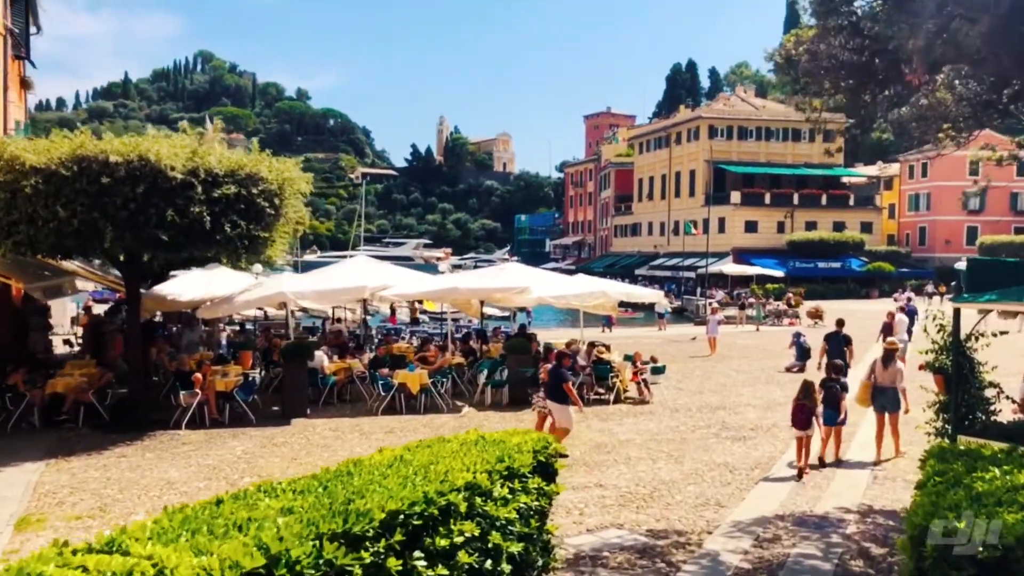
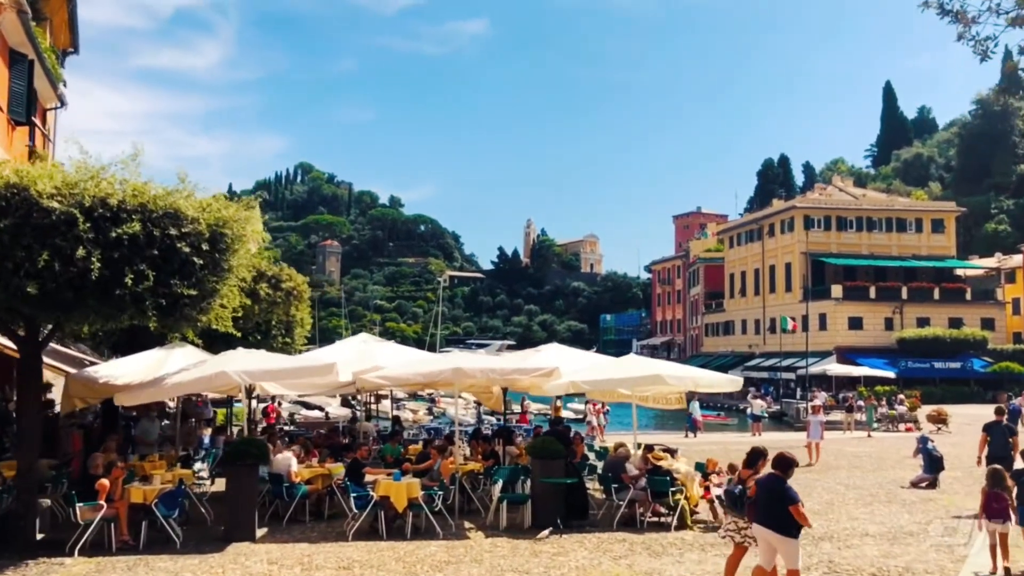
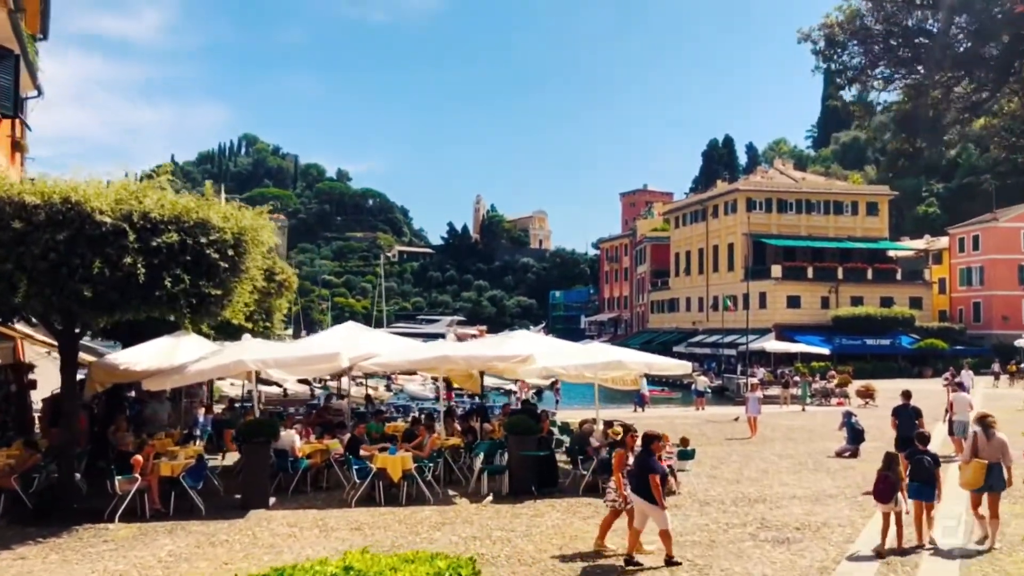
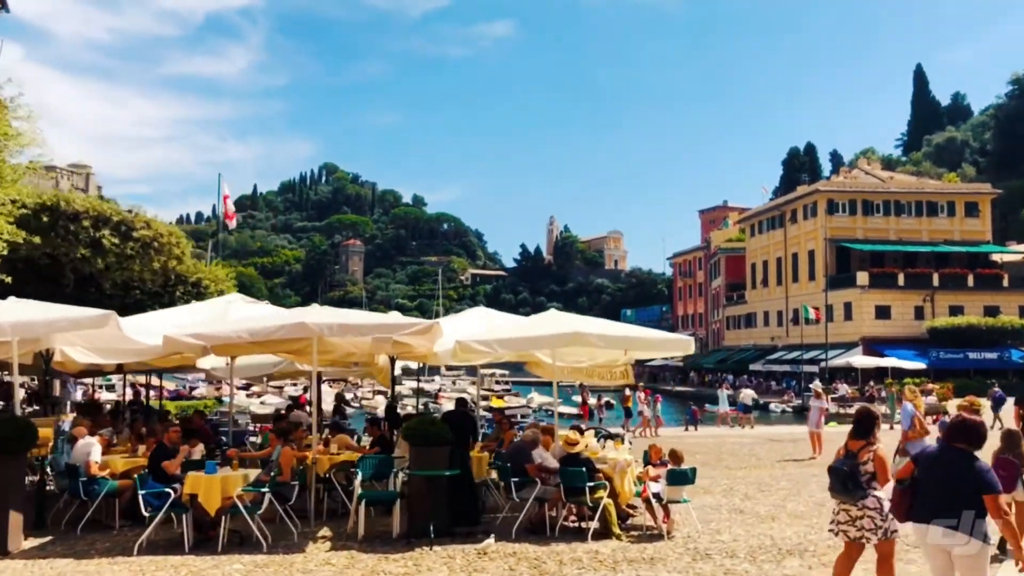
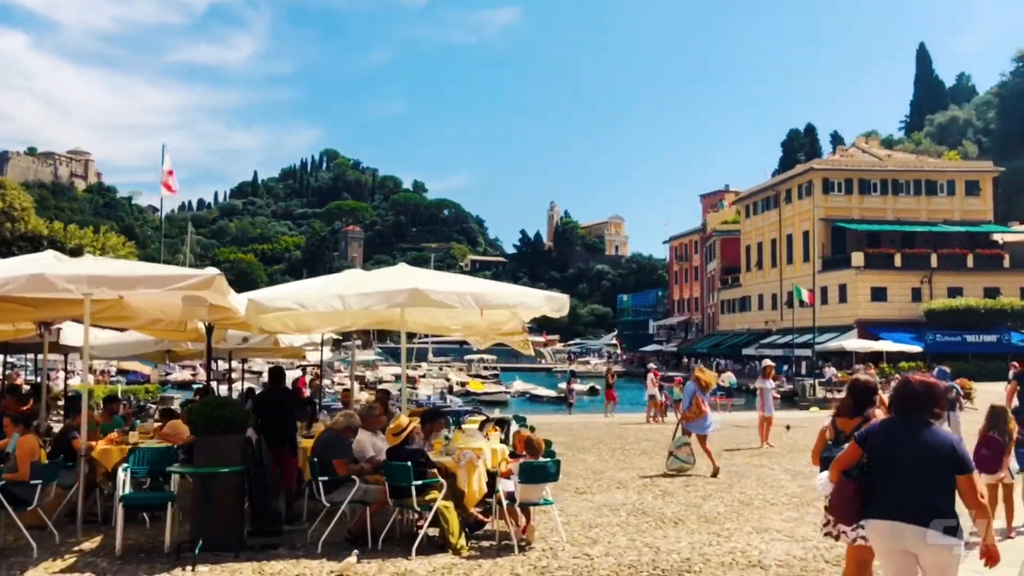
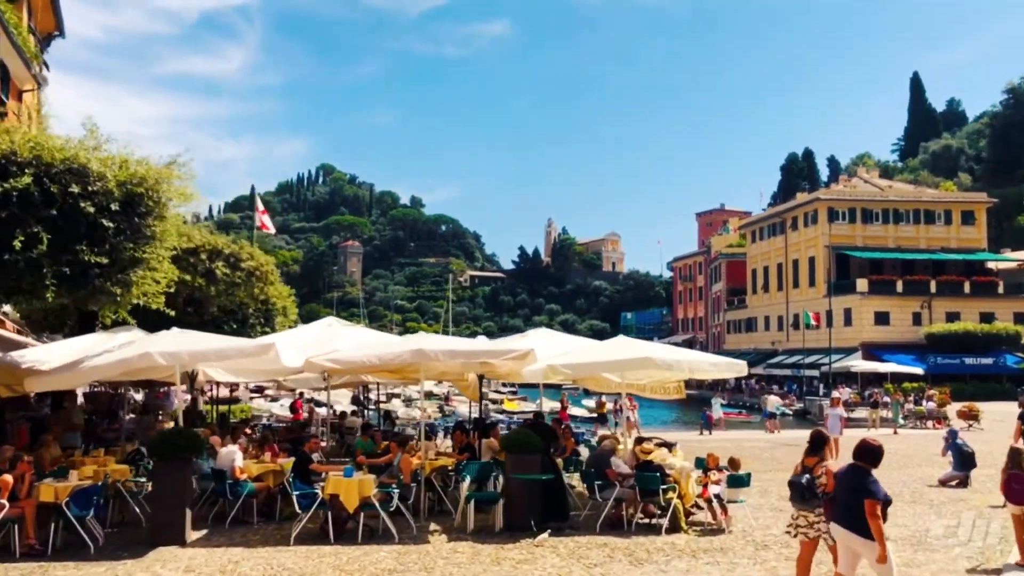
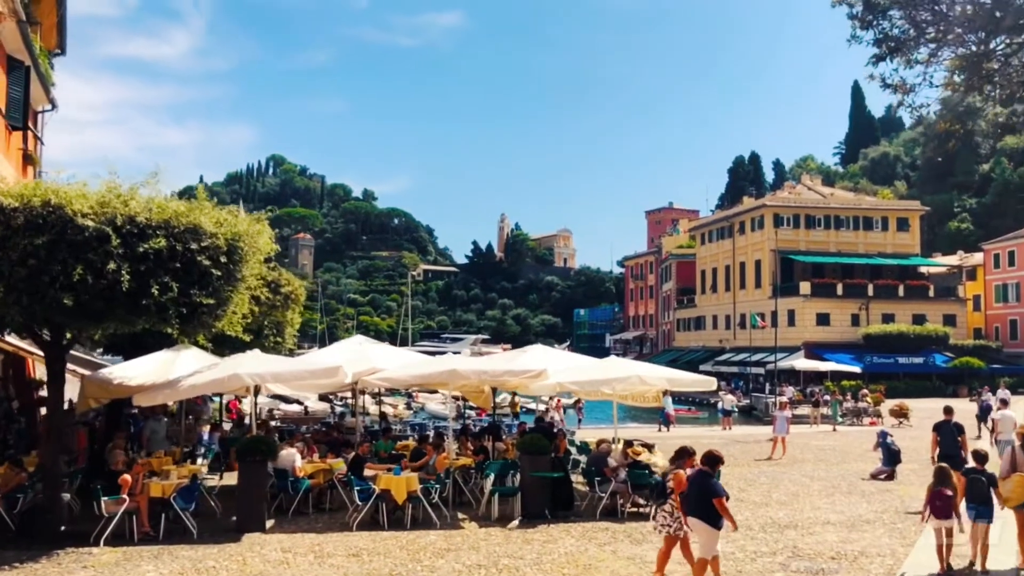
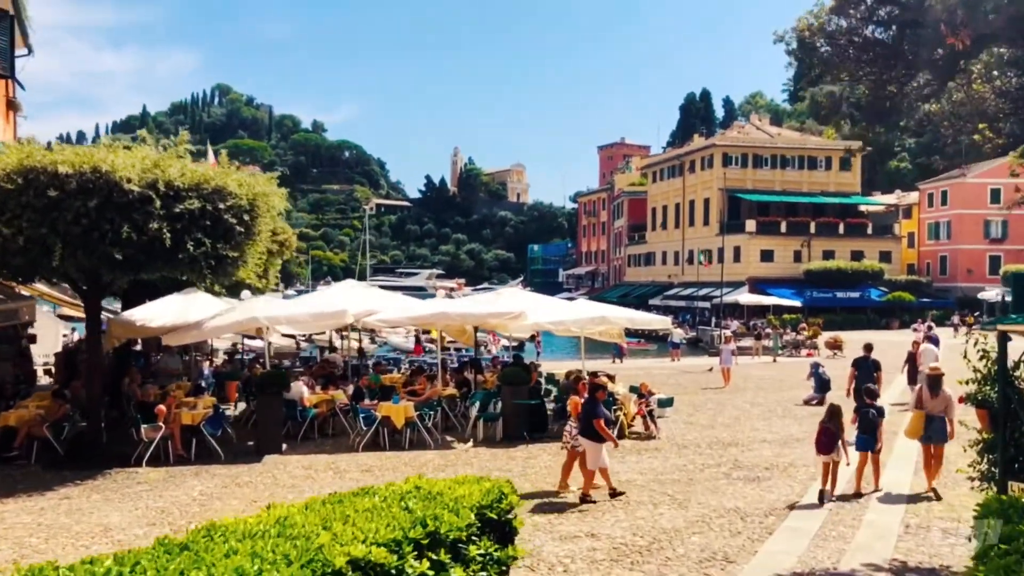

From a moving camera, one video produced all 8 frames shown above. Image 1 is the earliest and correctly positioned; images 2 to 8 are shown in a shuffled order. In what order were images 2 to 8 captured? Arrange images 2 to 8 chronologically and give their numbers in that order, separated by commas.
8, 3, 7, 2, 6, 4, 5
